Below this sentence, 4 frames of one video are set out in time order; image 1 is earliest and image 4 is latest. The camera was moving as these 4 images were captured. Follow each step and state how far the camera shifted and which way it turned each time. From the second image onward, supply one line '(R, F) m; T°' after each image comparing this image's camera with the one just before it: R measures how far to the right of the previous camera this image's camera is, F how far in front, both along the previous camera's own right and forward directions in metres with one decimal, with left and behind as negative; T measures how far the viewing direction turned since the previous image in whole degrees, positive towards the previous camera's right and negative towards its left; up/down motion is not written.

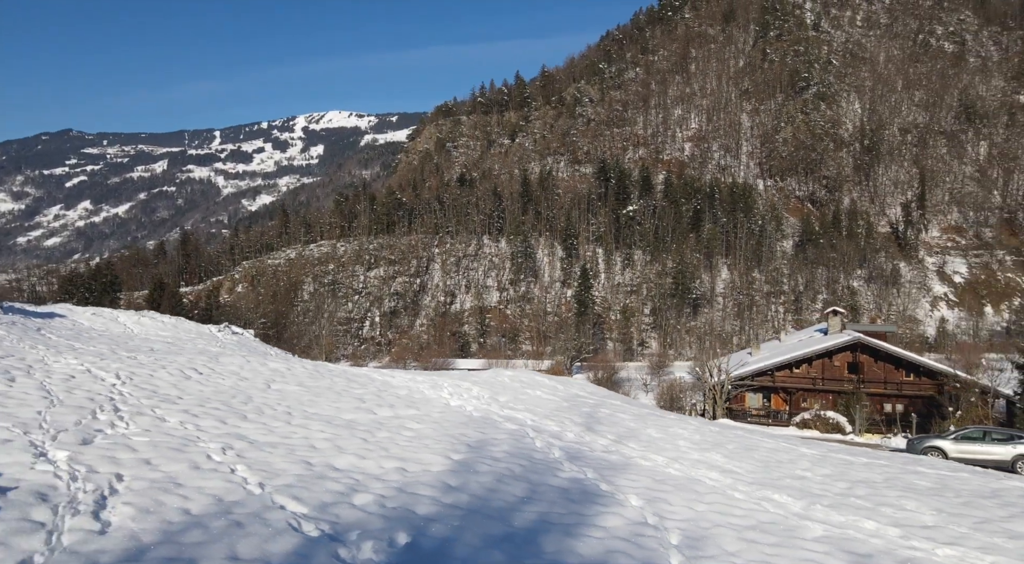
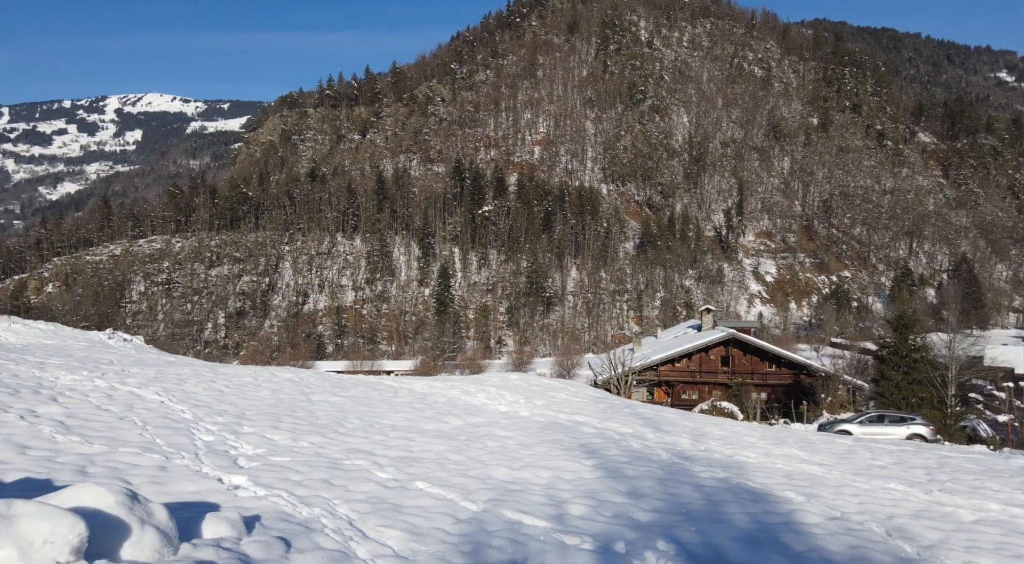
(-5.8, +0.5) m; +15°
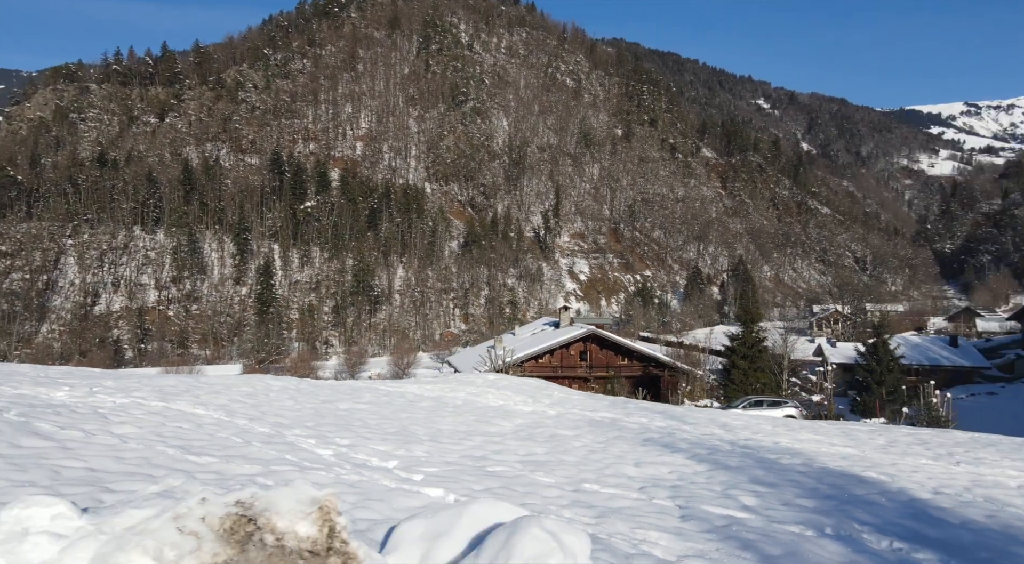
(-5.7, +1.1) m; +17°
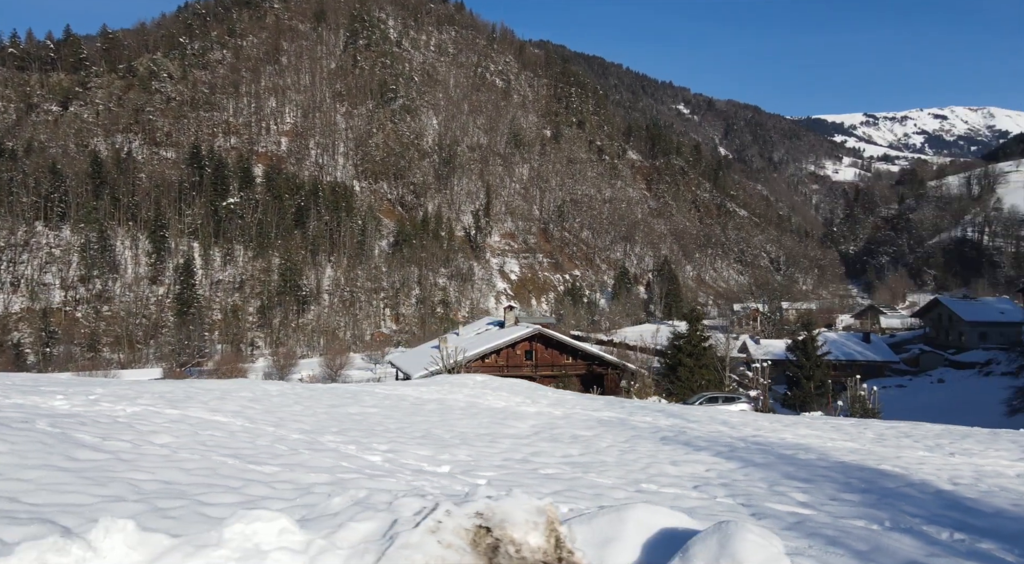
(-2.1, +0.4) m; +7°
